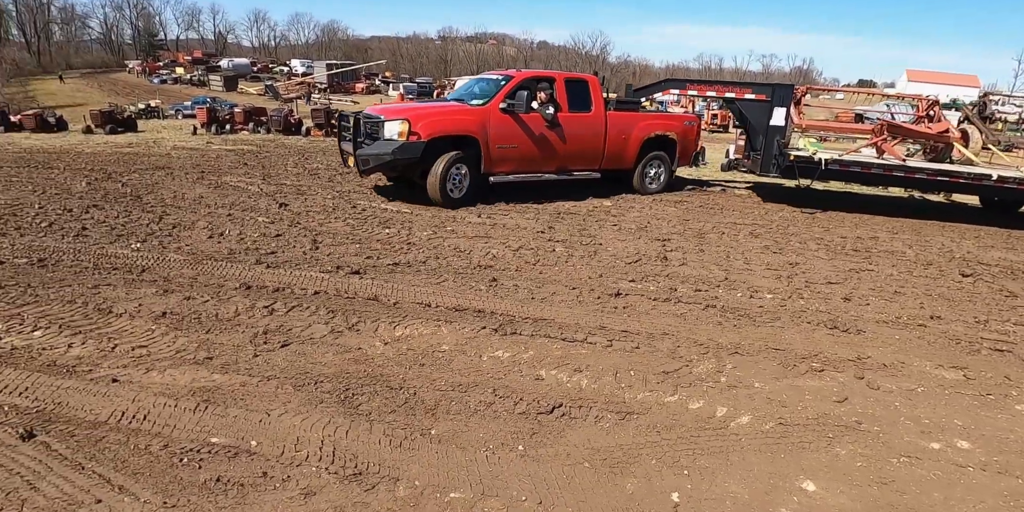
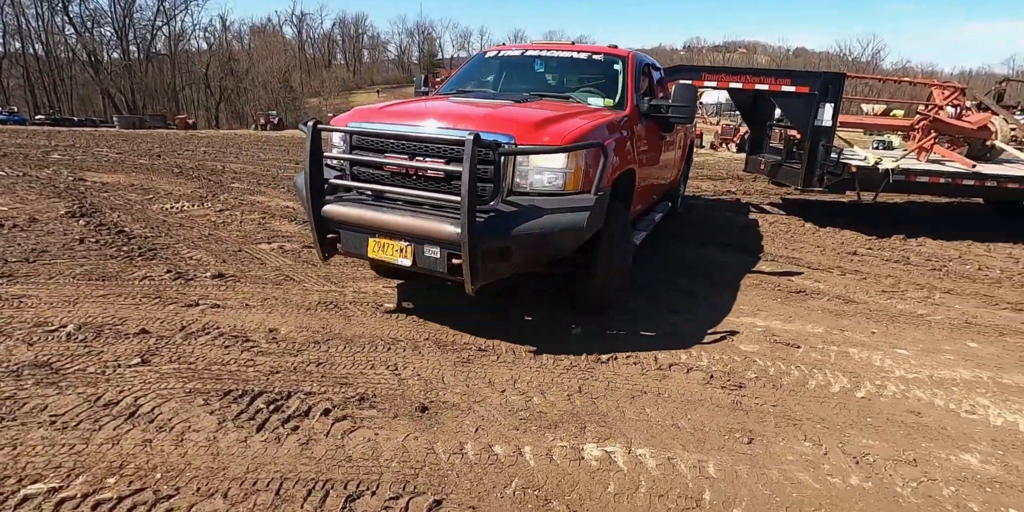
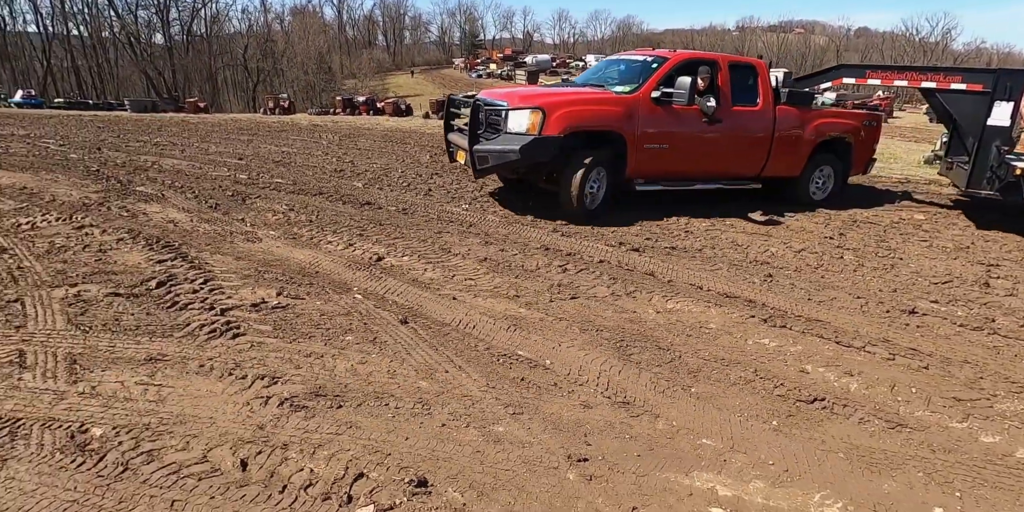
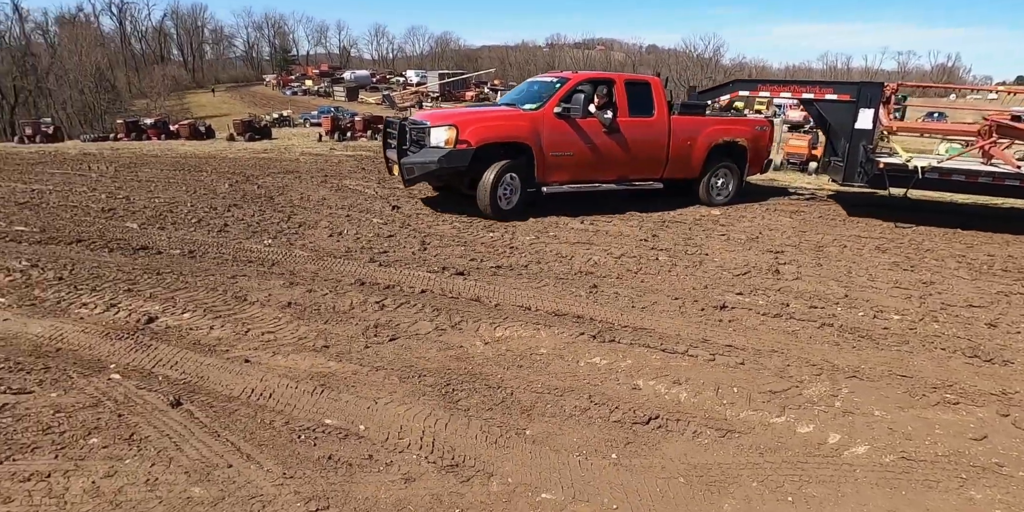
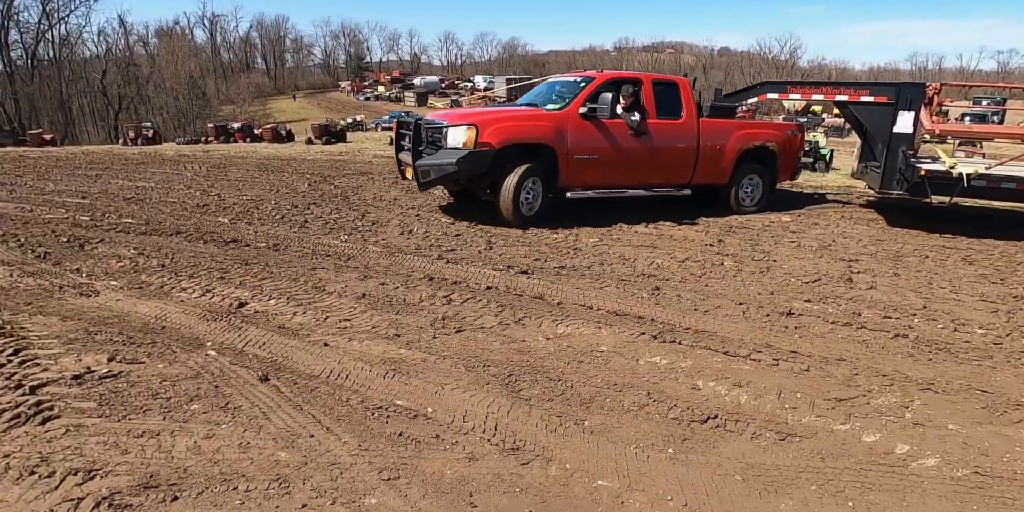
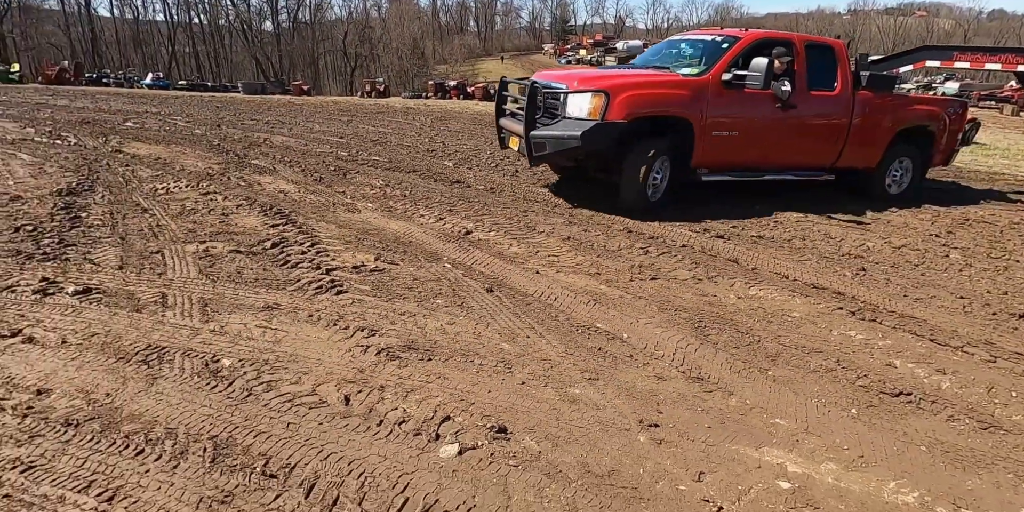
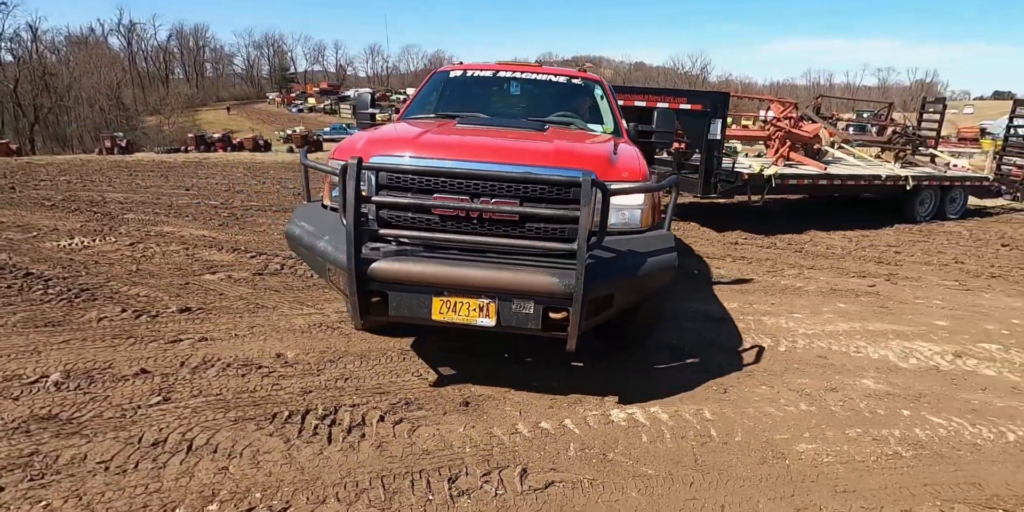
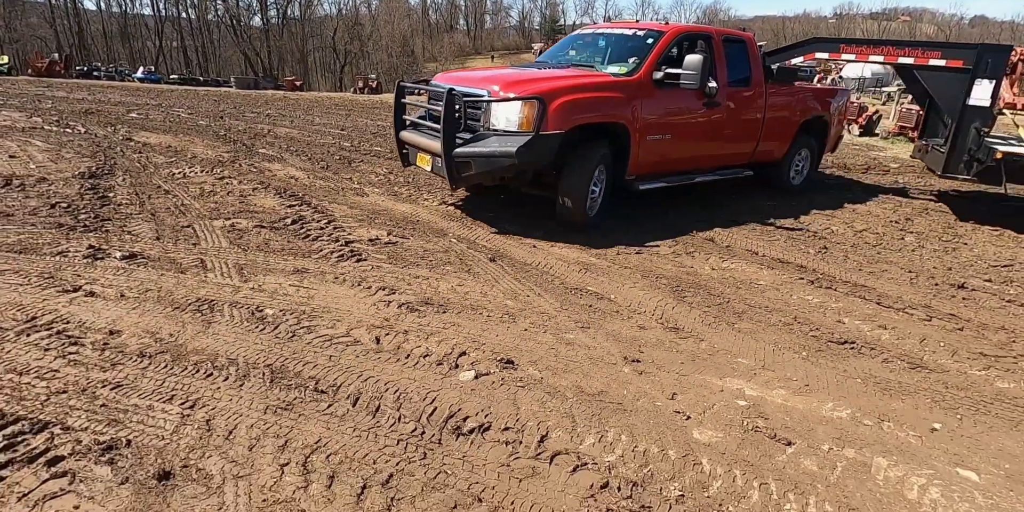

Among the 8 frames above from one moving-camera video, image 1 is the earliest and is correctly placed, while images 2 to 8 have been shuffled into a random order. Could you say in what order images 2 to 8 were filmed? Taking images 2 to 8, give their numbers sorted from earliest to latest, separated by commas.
4, 5, 3, 6, 8, 2, 7
